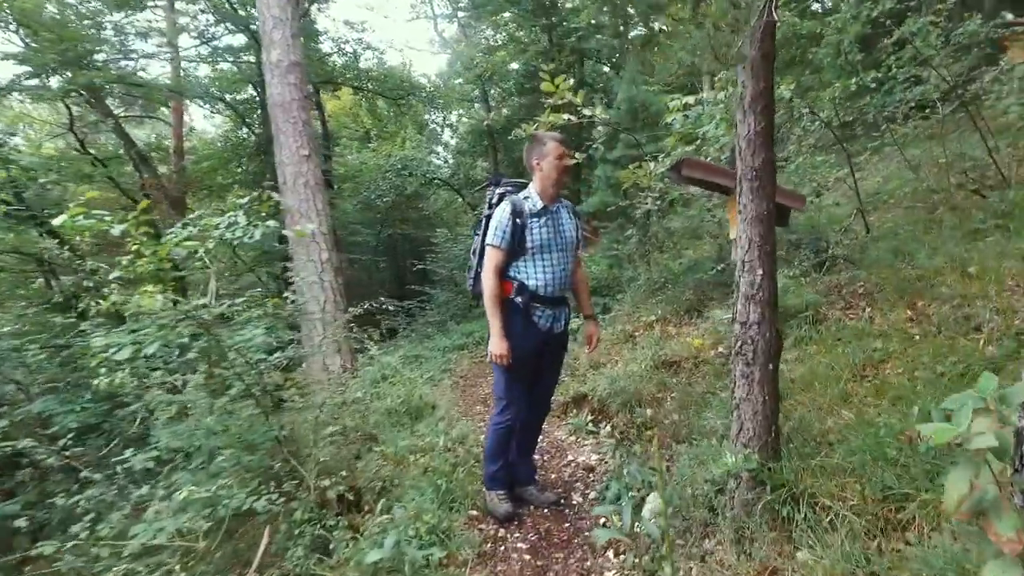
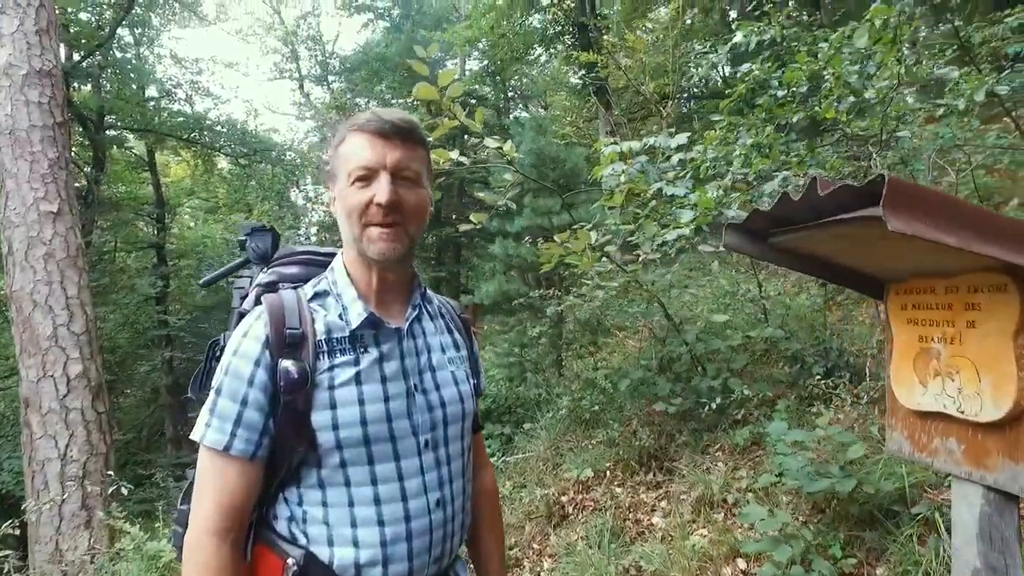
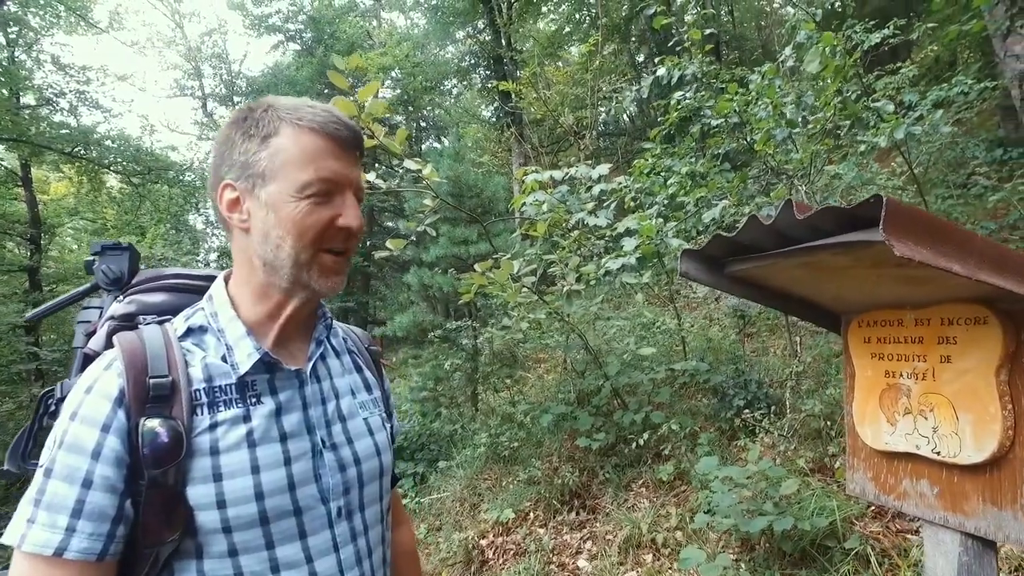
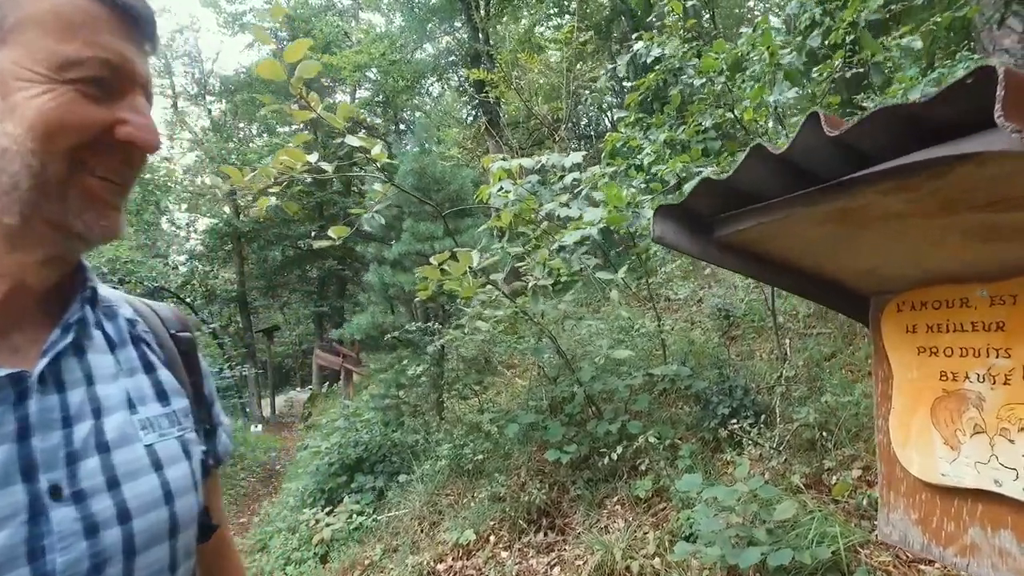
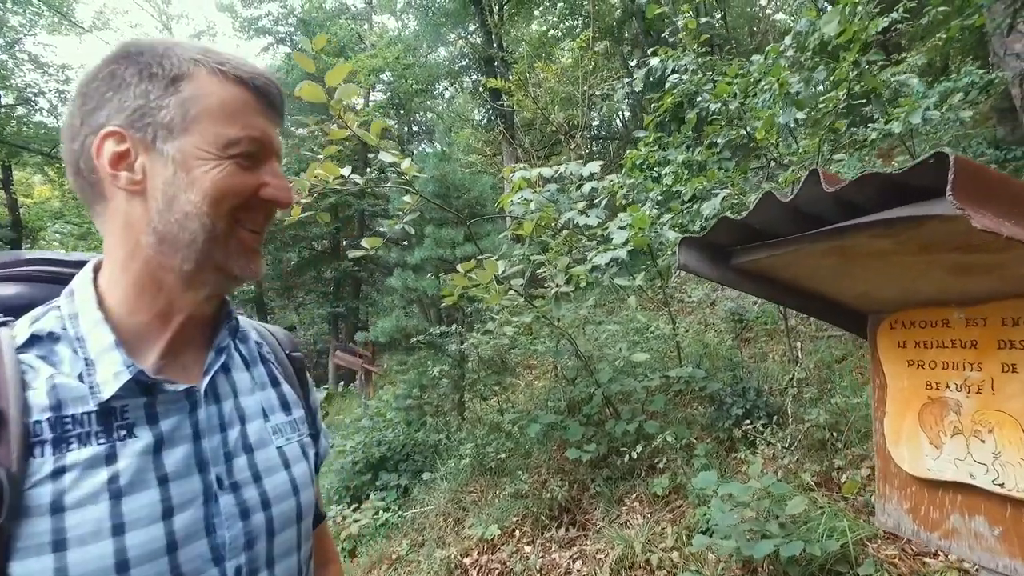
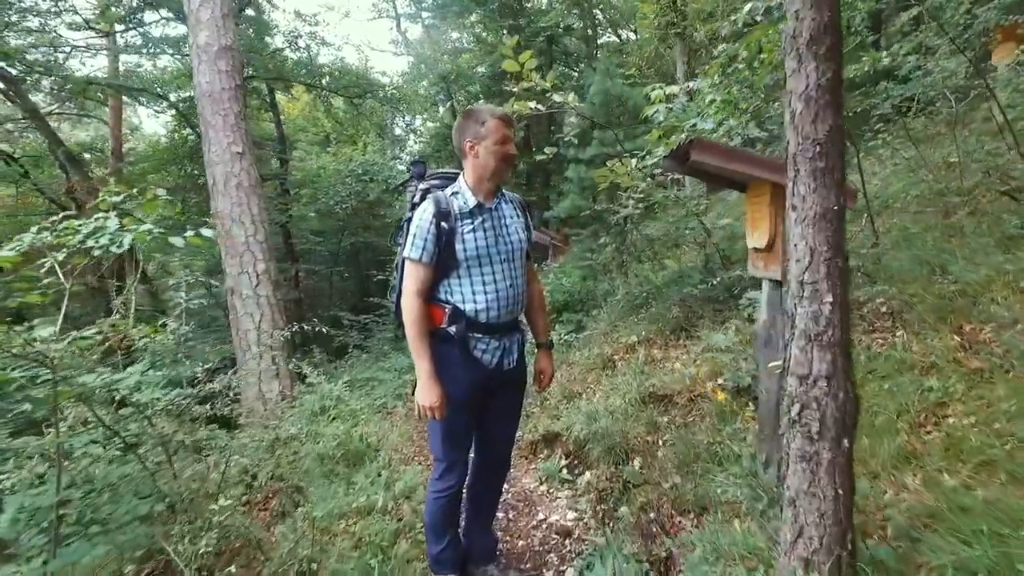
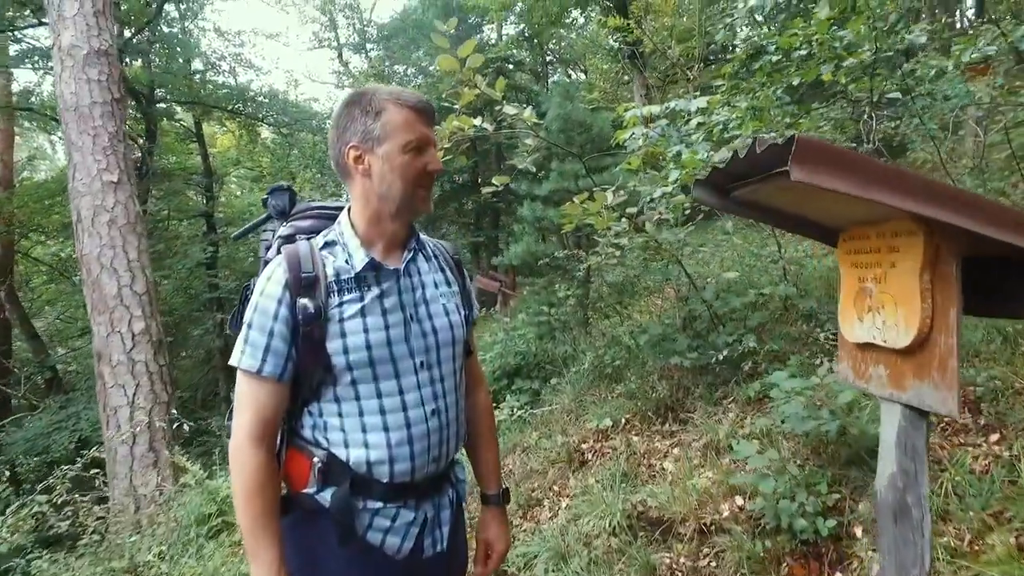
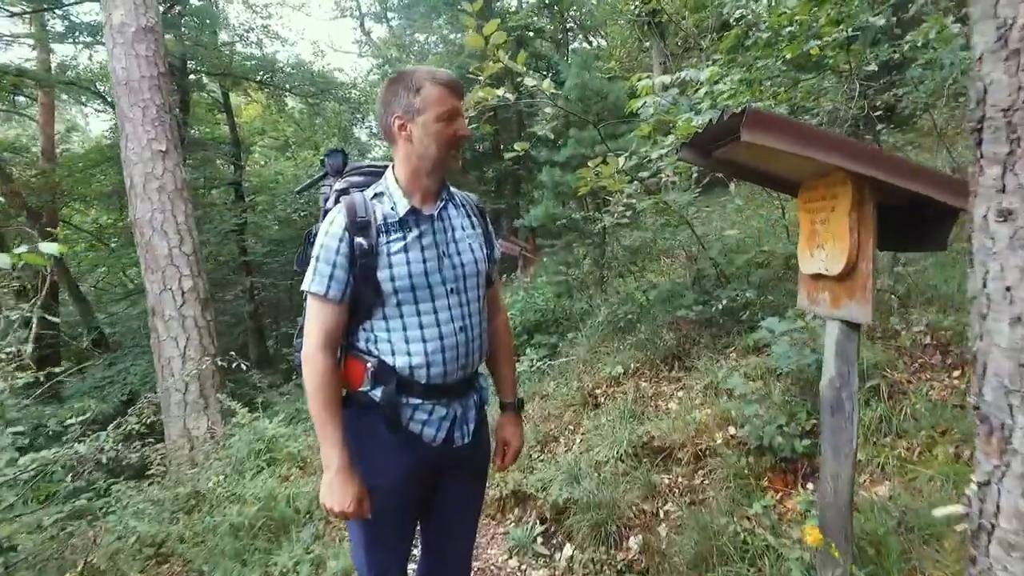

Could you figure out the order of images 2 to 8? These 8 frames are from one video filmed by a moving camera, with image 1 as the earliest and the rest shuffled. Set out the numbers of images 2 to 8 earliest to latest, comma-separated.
6, 8, 7, 2, 3, 5, 4
